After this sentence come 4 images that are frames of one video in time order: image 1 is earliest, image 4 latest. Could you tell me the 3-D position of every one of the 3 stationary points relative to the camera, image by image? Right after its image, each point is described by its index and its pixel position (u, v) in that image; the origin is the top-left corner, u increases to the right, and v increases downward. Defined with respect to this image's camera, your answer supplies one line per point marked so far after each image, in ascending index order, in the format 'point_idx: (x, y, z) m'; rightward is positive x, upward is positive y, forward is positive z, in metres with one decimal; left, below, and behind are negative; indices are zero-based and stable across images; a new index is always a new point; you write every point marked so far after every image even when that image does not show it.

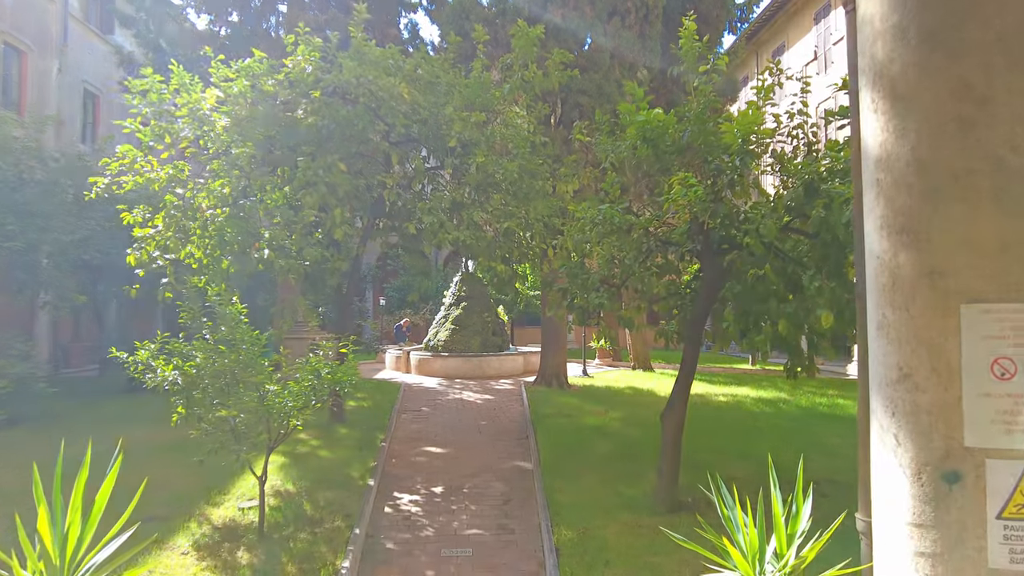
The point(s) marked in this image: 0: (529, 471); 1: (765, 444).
0: (+0.3, -2.6, +8.8) m
1: (+4.1, -2.6, +10.1) m
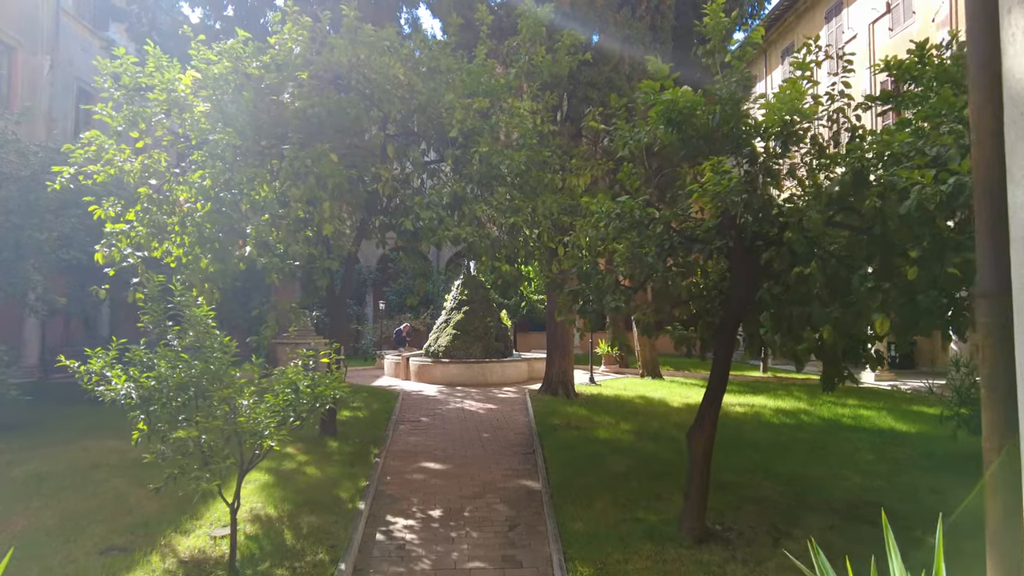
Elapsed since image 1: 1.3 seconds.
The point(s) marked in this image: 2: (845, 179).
0: (+0.3, -2.7, +8.0) m
1: (+4.2, -2.6, +9.3) m
2: (+3.0, +1.0, +5.6) m
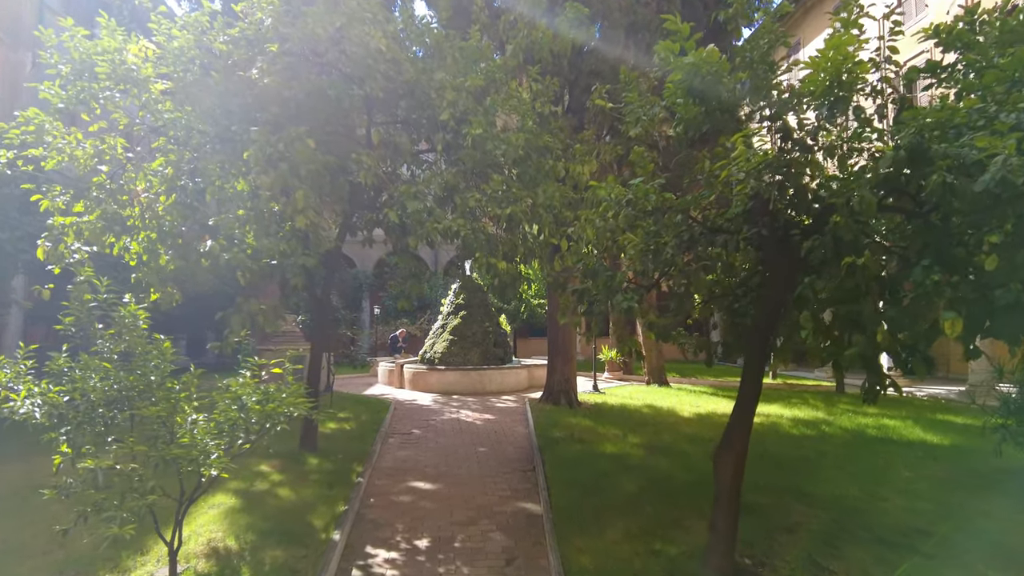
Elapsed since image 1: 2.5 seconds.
0: (+0.3, -2.6, +7.1) m
1: (+4.2, -2.6, +8.4) m
2: (+3.0, +1.0, +4.7) m
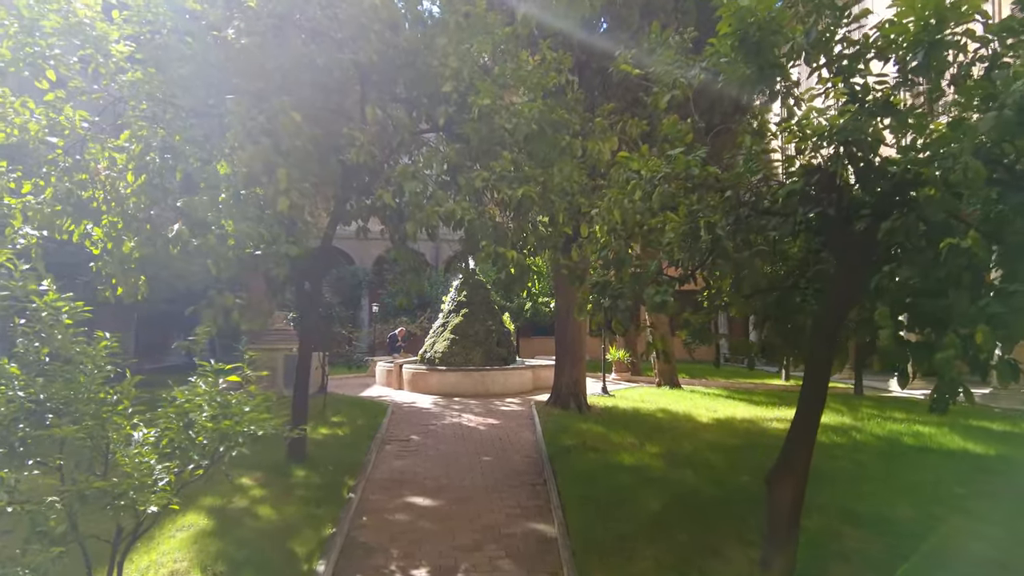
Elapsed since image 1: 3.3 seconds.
0: (+0.4, -2.6, +6.2) m
1: (+4.3, -2.5, +7.5) m
2: (+3.1, +1.1, +3.8) m
